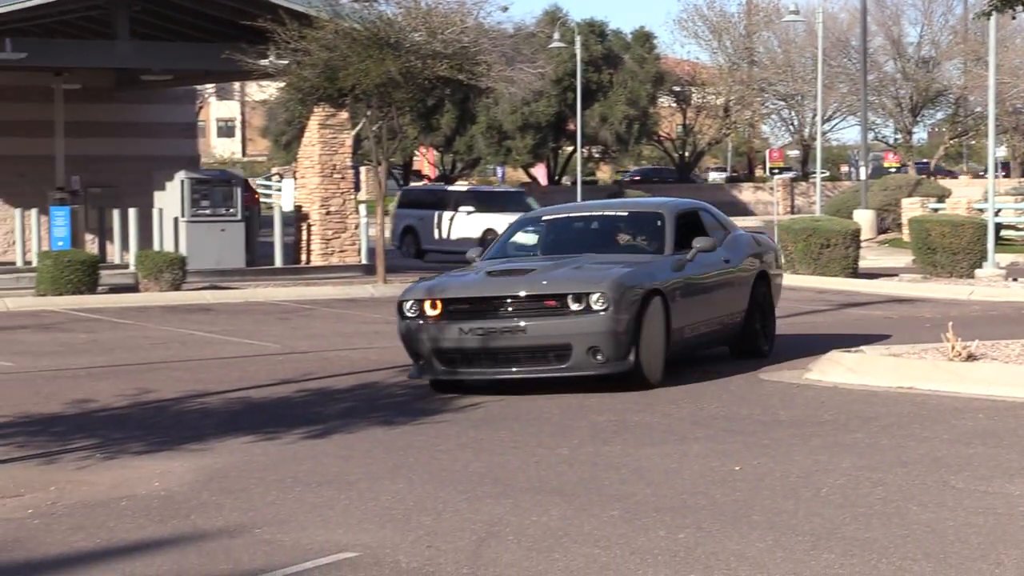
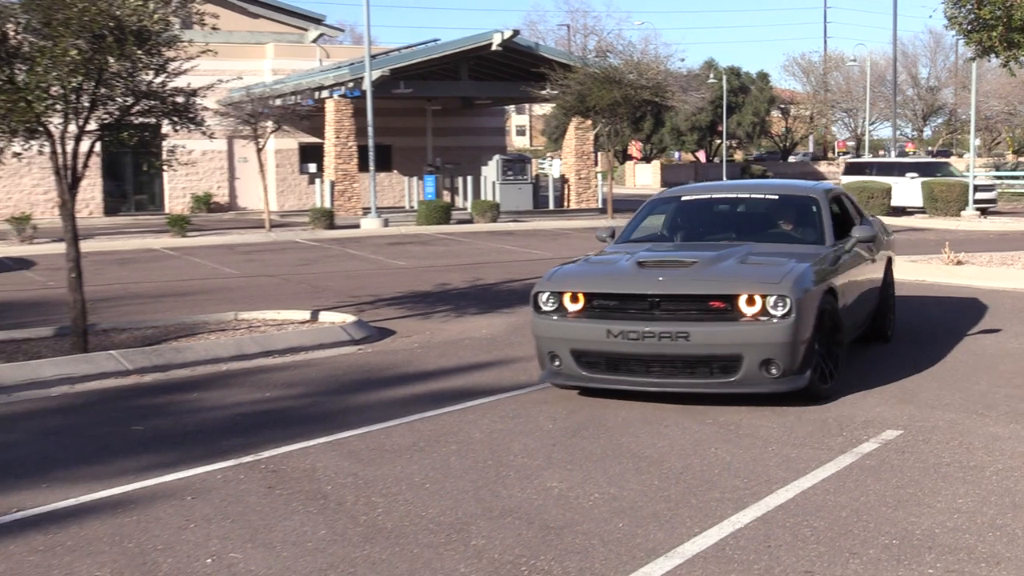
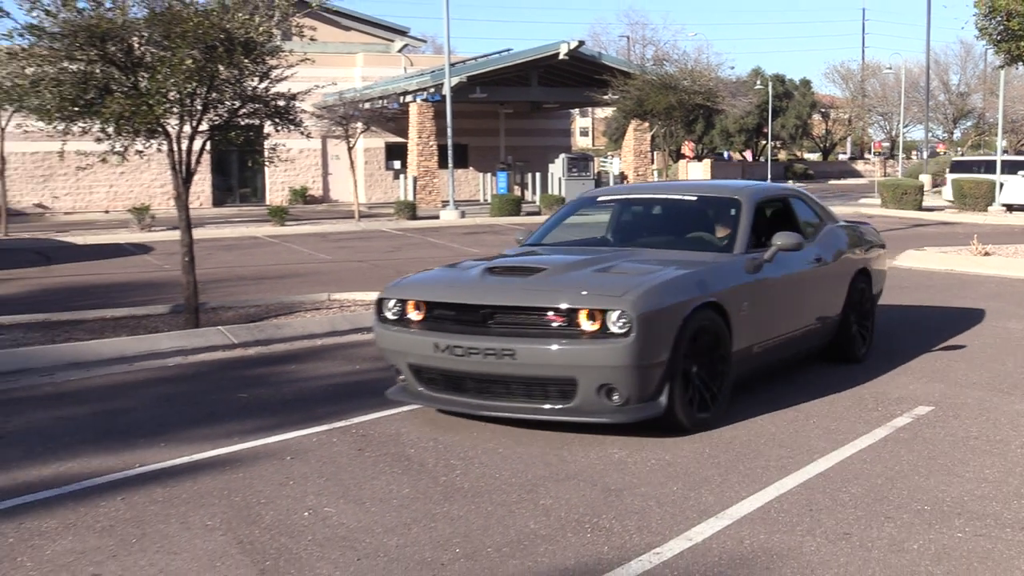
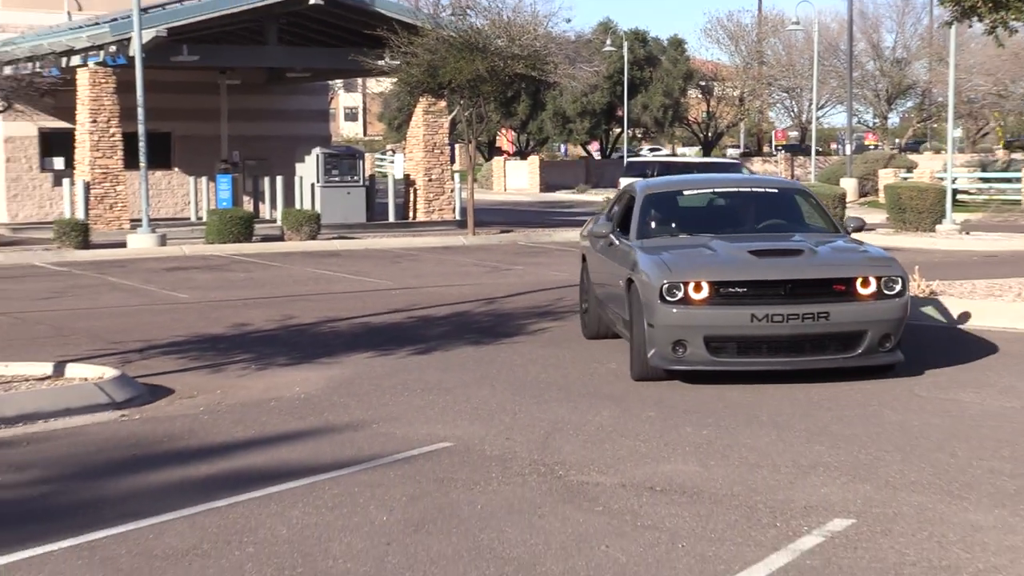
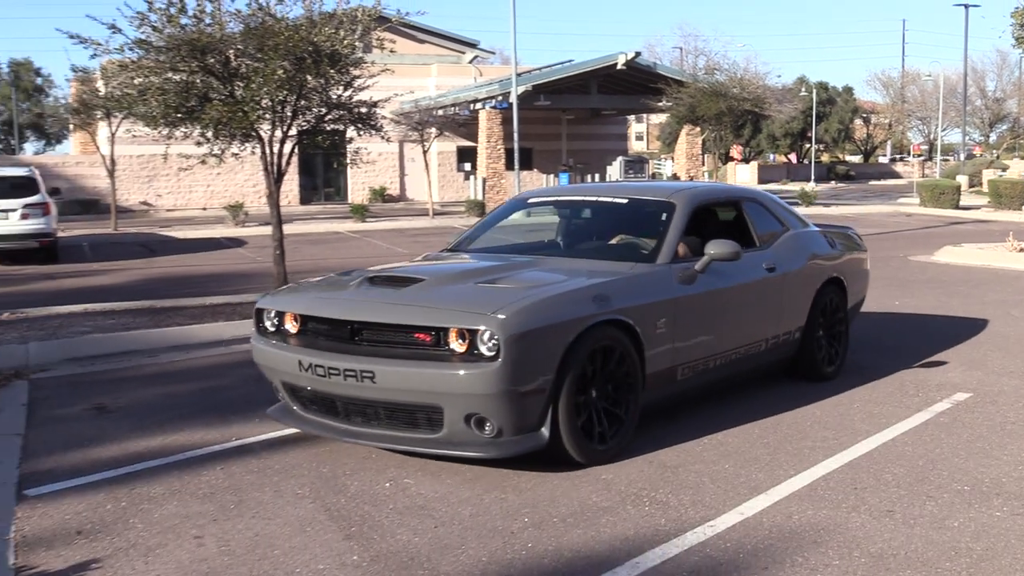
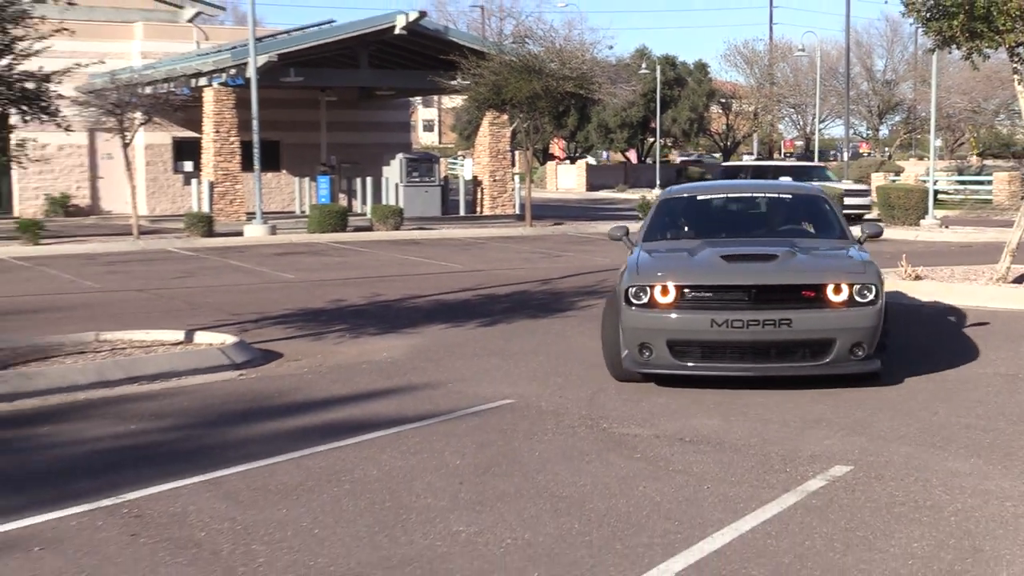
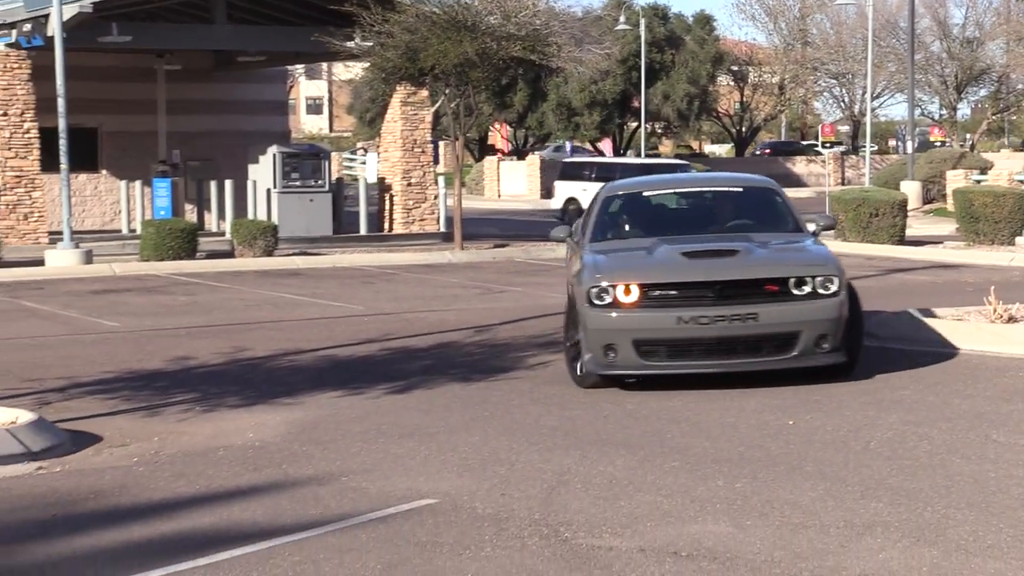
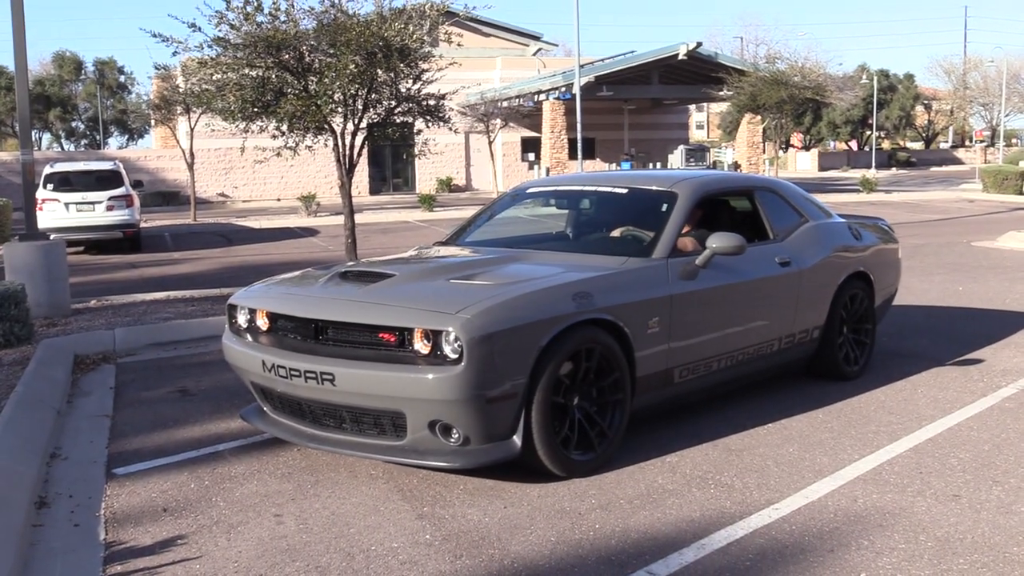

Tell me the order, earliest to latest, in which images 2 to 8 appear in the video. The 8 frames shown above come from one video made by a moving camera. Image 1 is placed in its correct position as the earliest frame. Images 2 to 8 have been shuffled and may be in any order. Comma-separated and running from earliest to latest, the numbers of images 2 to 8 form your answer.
7, 4, 6, 2, 3, 5, 8
